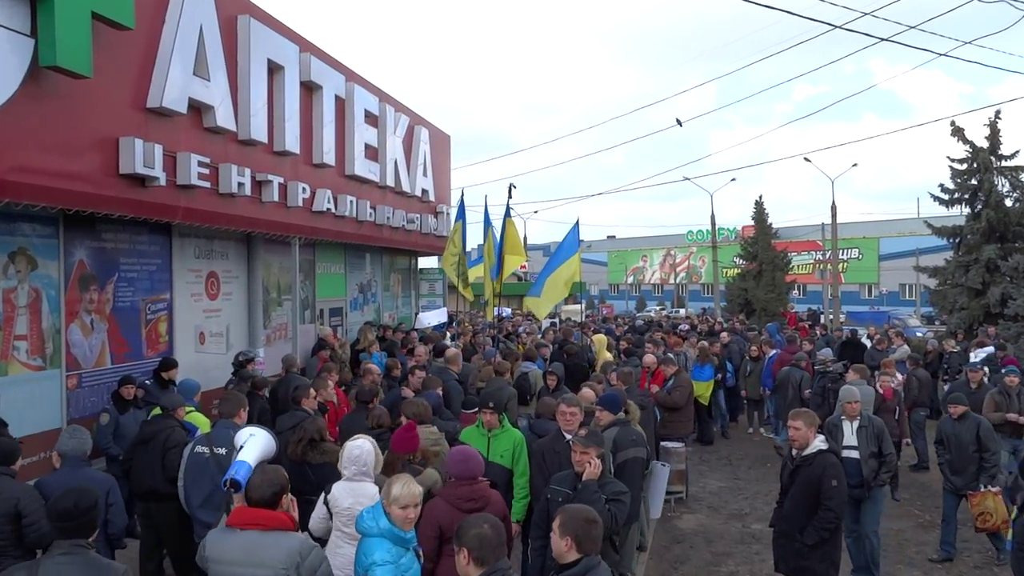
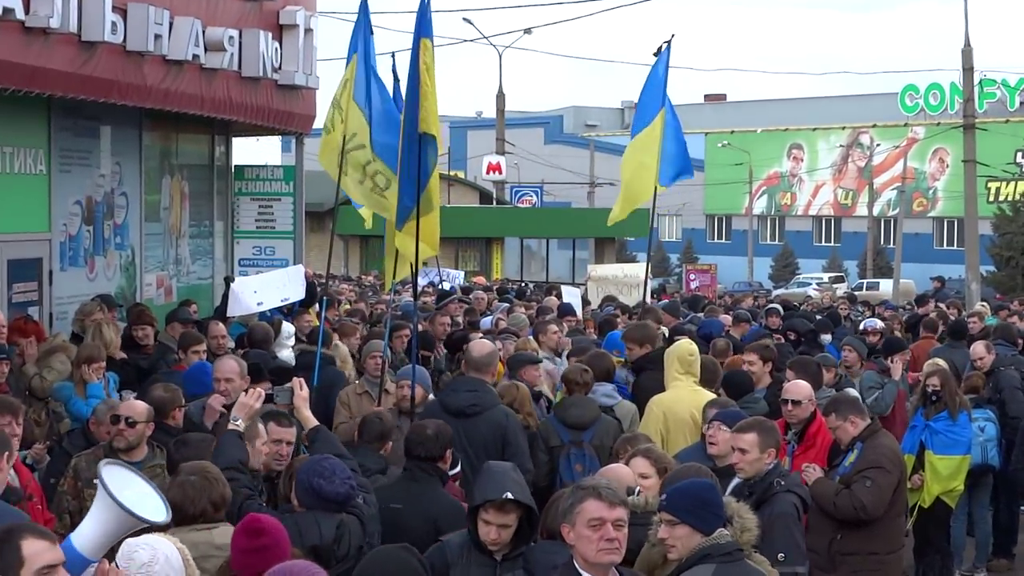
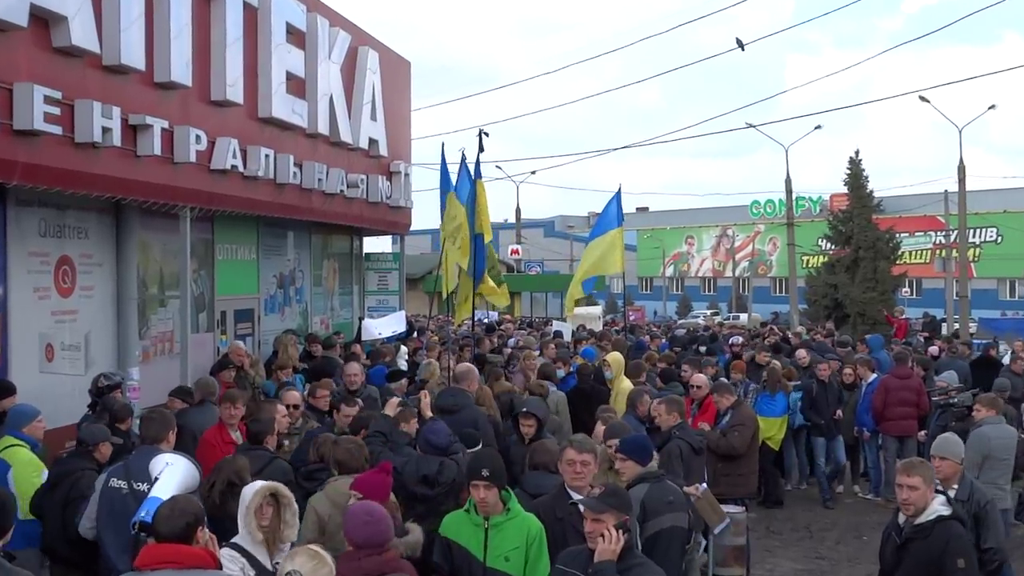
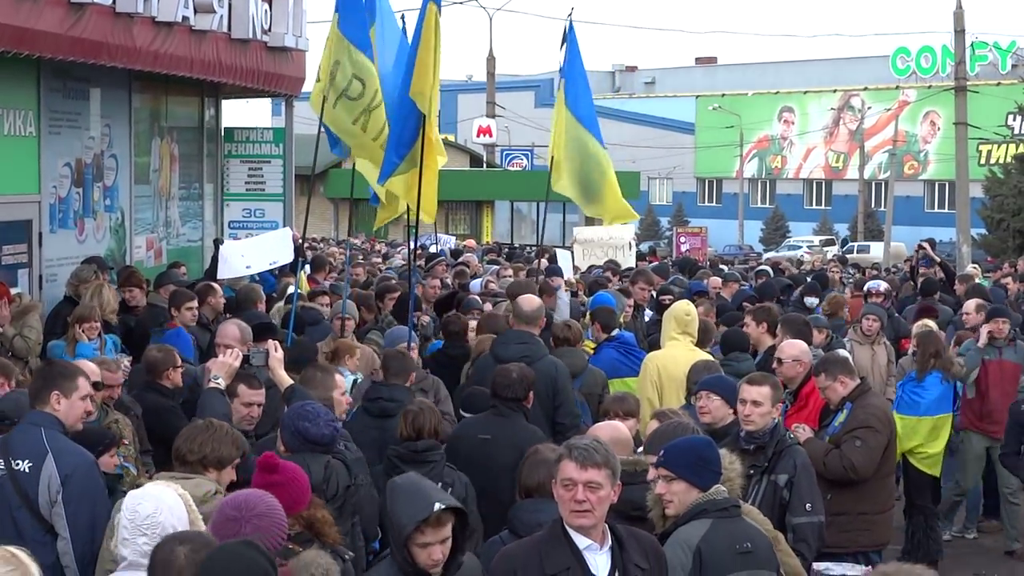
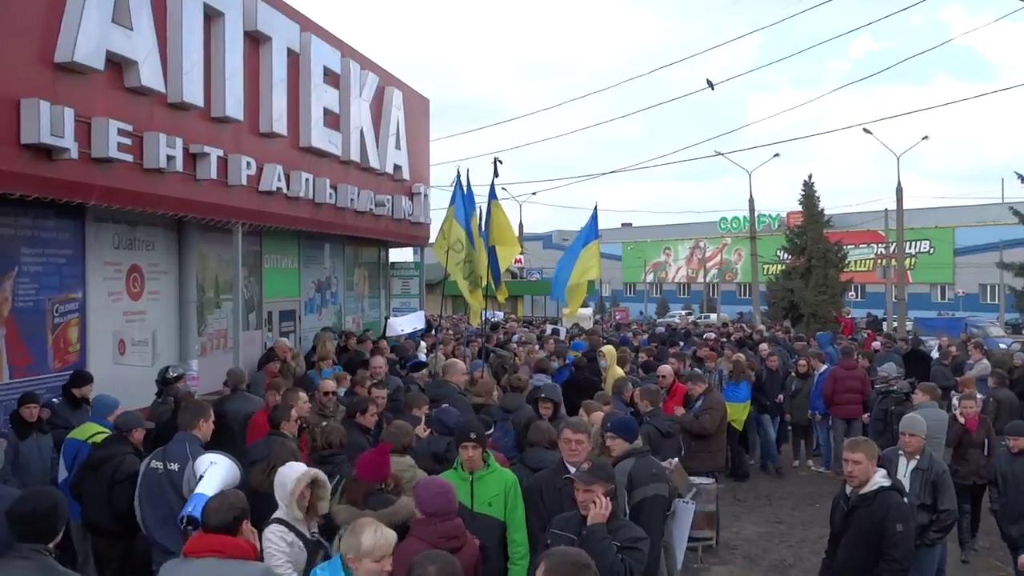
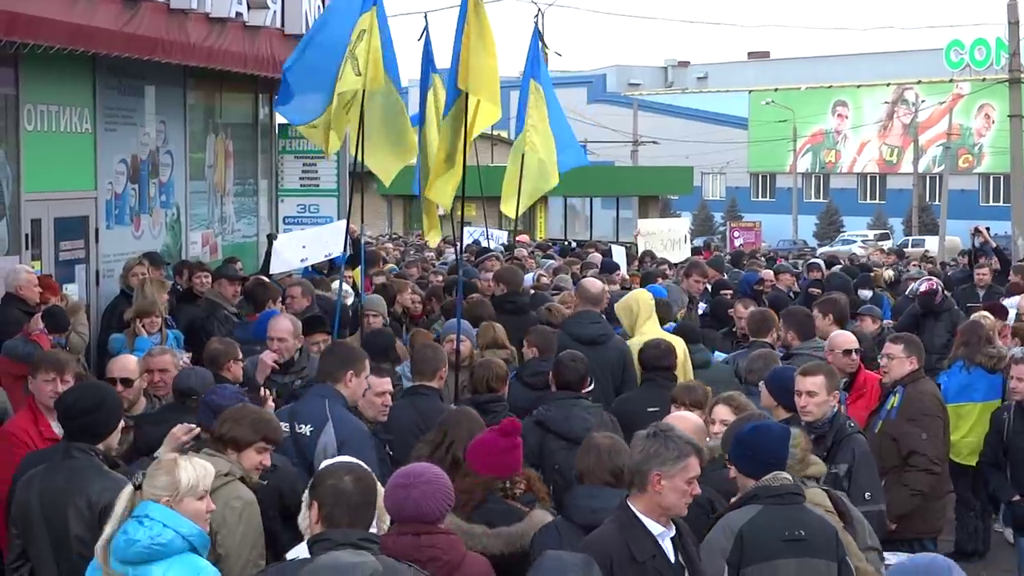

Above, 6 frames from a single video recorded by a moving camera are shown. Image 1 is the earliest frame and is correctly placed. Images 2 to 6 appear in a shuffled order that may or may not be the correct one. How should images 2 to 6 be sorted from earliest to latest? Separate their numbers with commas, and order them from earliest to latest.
5, 3, 2, 4, 6
